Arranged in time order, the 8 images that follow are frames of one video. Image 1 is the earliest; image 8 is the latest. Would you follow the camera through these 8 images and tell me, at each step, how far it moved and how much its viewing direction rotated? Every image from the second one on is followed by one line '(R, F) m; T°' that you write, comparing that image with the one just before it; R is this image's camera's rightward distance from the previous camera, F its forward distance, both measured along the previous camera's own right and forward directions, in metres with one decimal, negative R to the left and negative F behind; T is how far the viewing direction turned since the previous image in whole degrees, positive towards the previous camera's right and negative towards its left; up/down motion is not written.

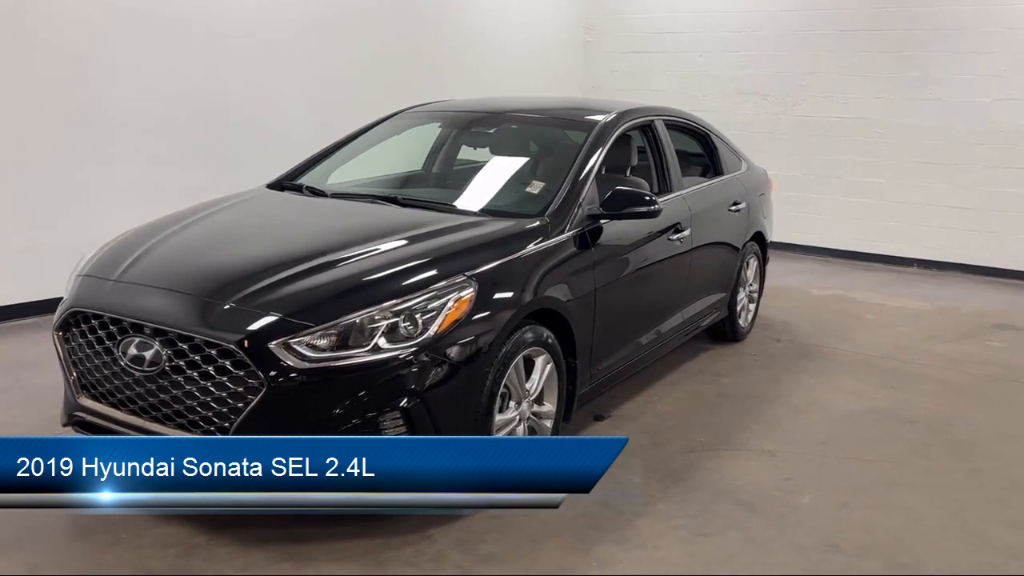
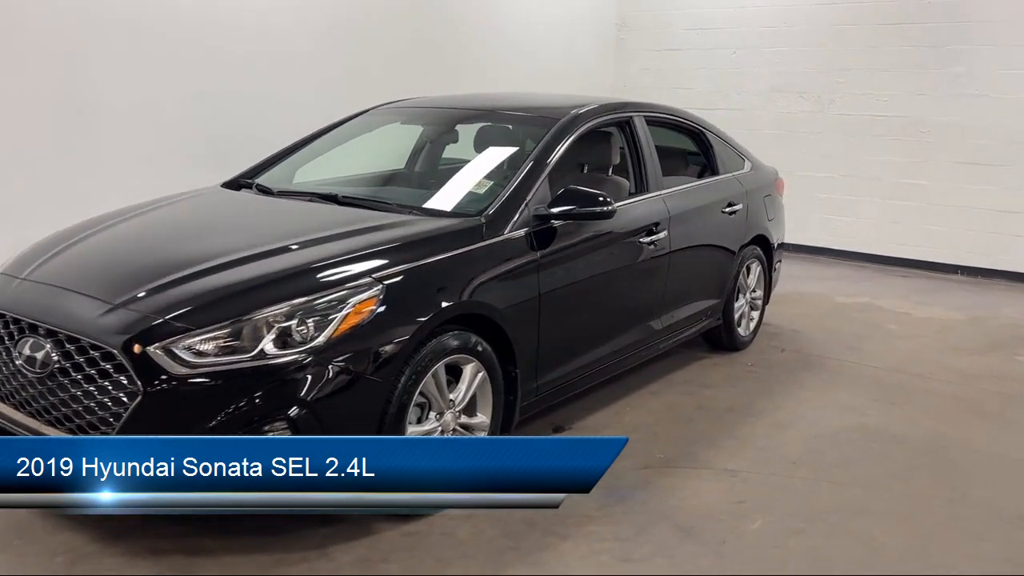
(+0.4, +0.2) m; -5°
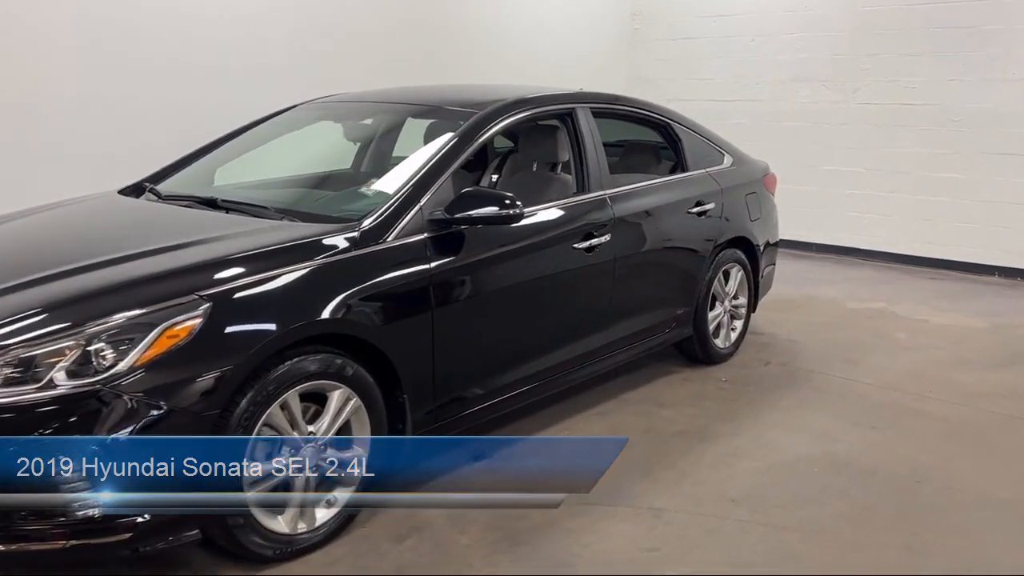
(+0.5, +0.4) m; -4°
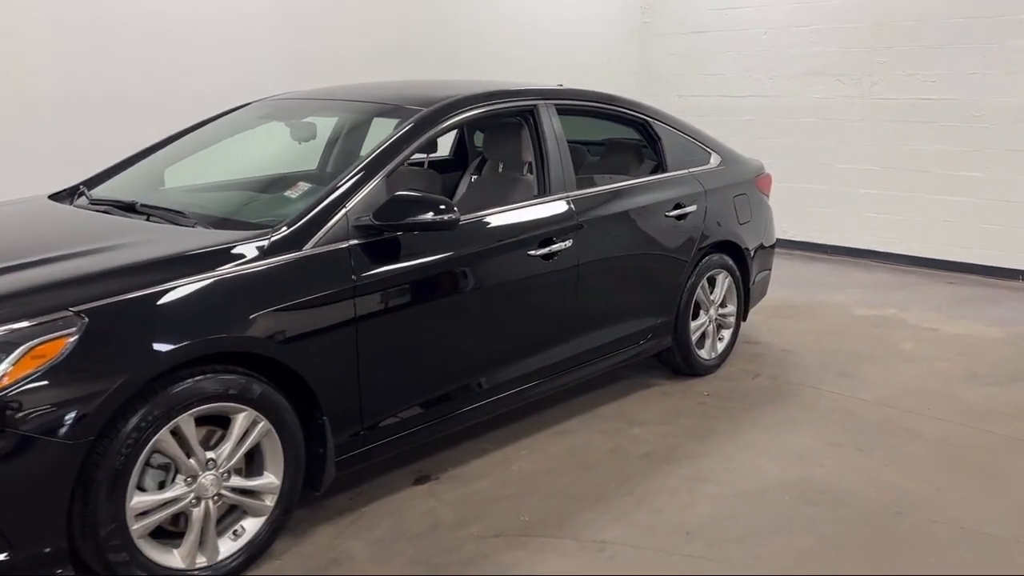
(+0.3, +0.2) m; -2°
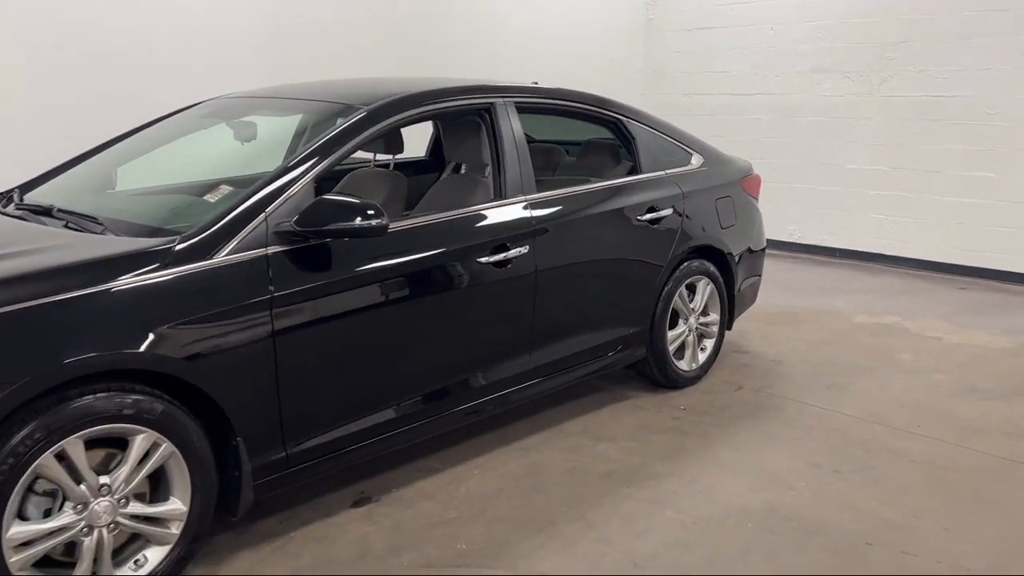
(+0.3, +0.2) m; -2°
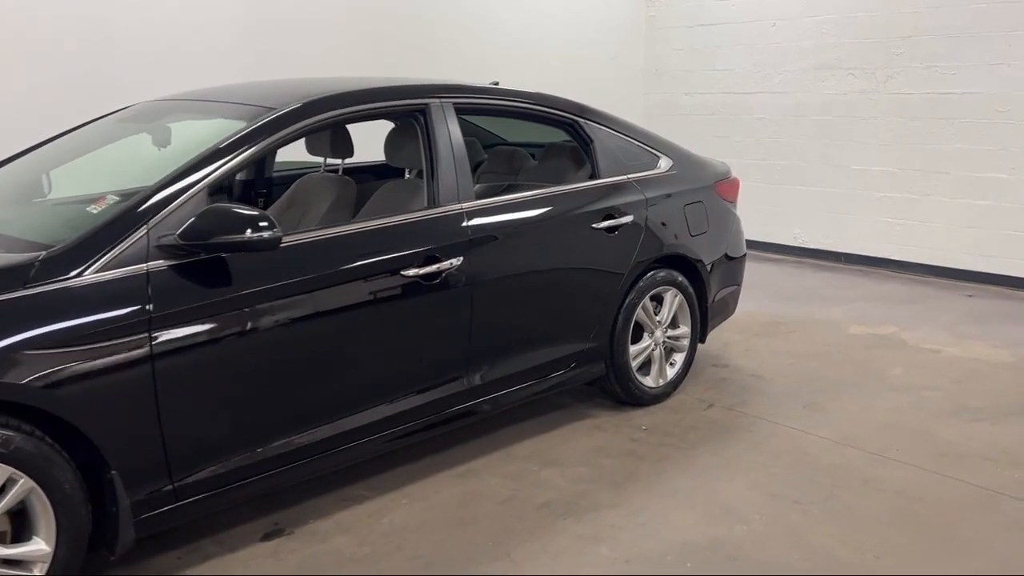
(+0.3, +0.2) m; -2°
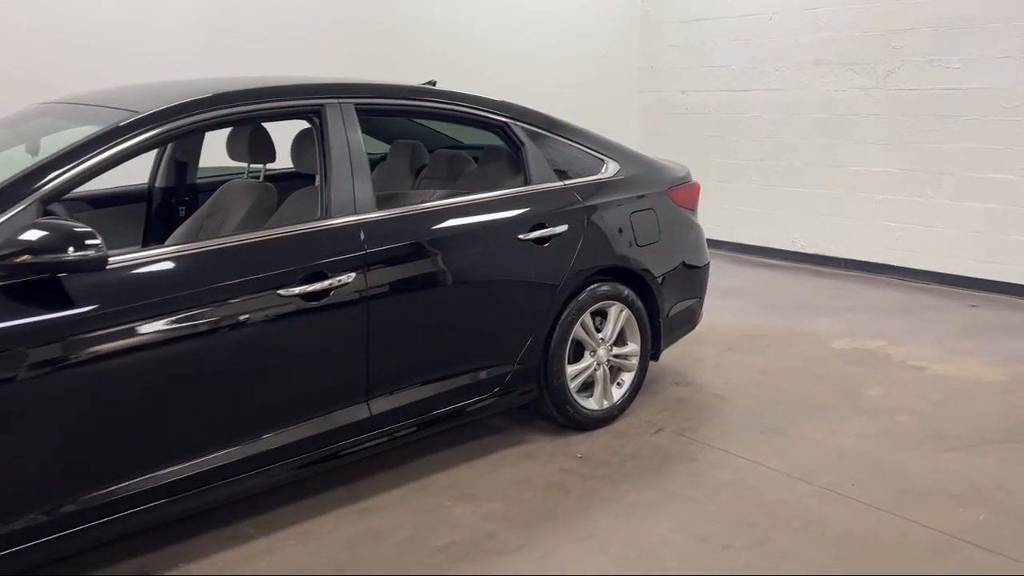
(+0.4, +0.3) m; -2°
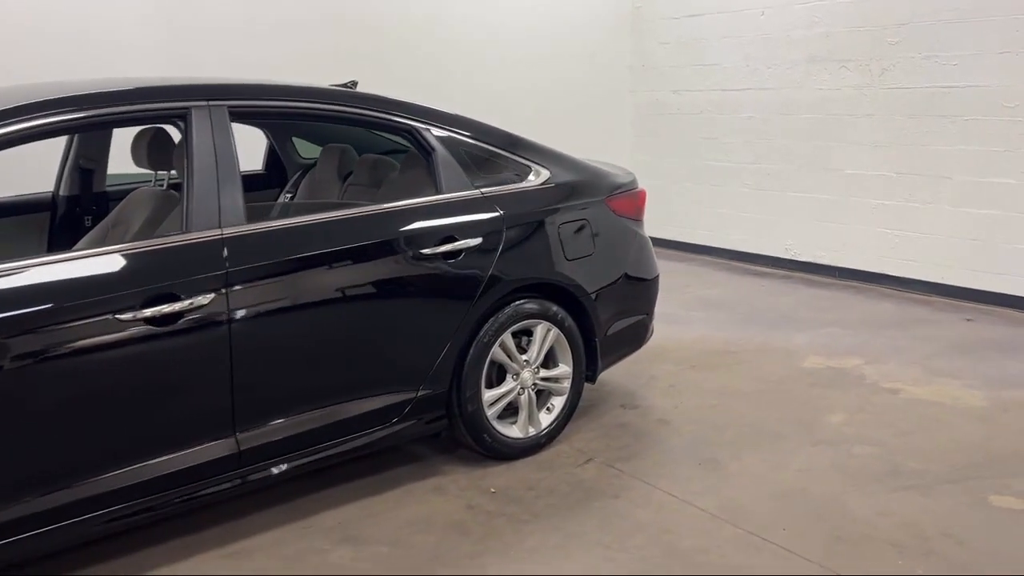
(+0.4, +0.3) m; -2°
